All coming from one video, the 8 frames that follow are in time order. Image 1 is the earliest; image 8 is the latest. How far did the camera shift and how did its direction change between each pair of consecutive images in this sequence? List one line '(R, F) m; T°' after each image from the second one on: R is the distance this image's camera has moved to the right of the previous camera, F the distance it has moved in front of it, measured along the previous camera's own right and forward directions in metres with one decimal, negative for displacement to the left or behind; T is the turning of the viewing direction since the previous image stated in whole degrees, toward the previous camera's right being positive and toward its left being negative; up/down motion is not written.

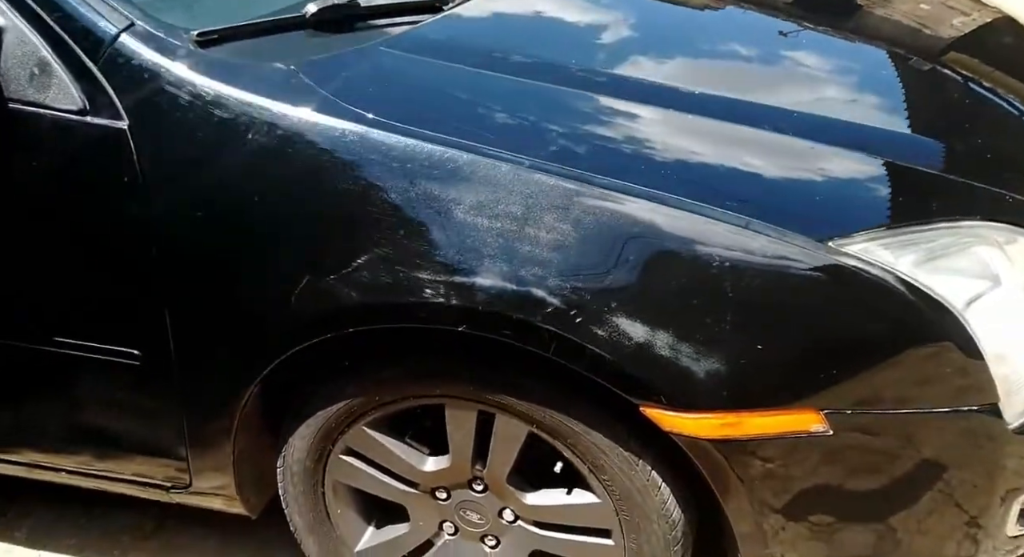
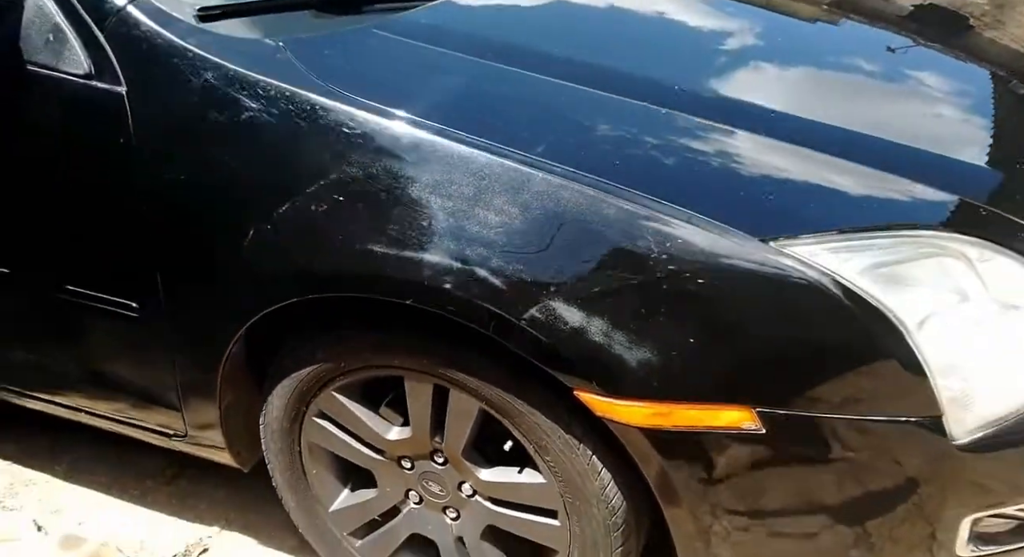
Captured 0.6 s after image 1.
(+0.2, 0.0) m; -7°
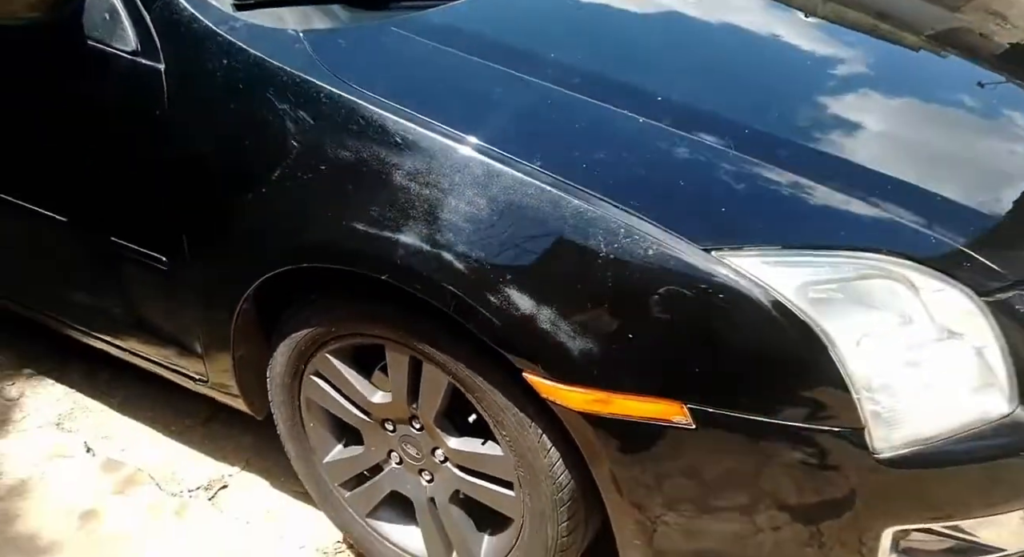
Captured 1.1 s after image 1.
(+0.2, -0.1) m; -7°
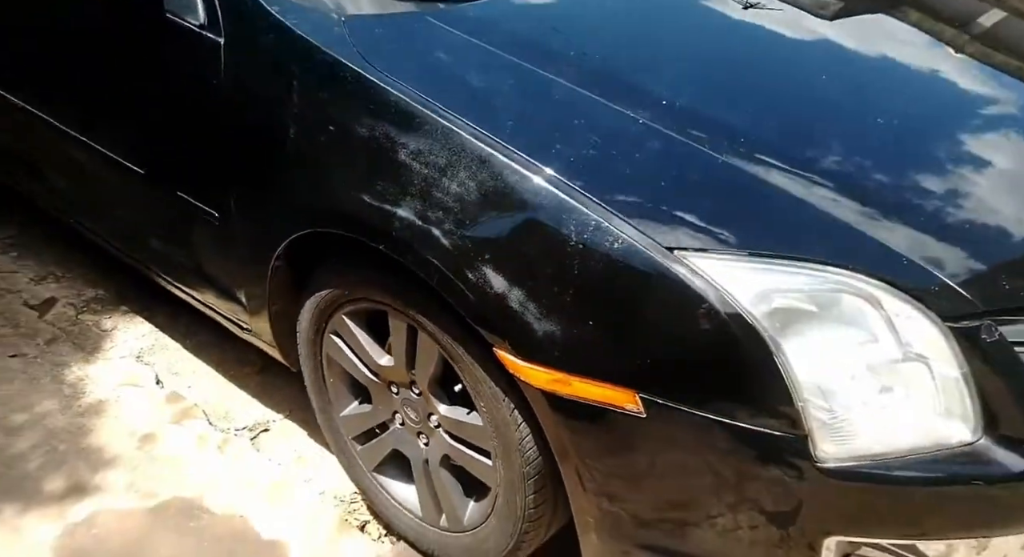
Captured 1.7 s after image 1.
(+0.2, -0.1) m; -9°
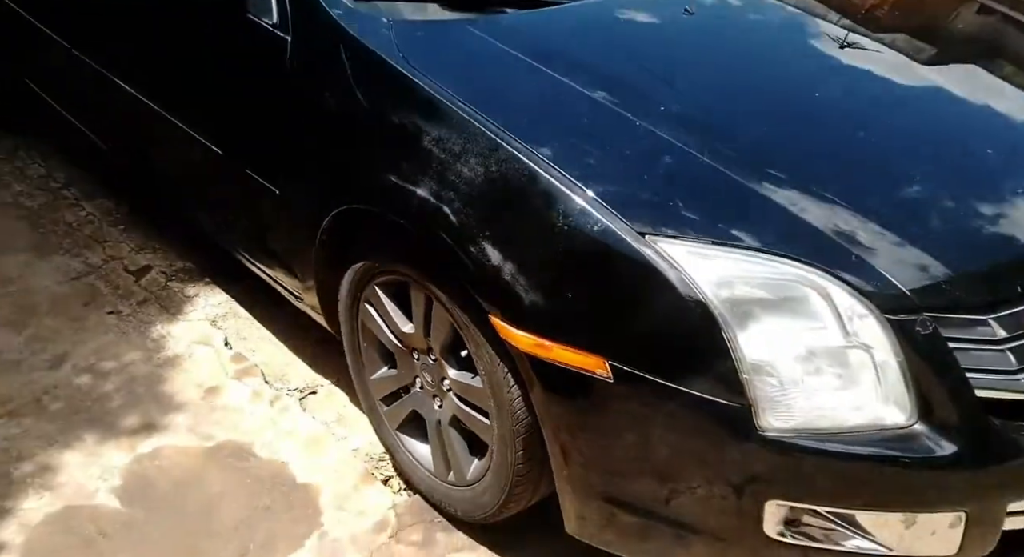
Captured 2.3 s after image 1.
(+0.2, -0.2) m; -7°
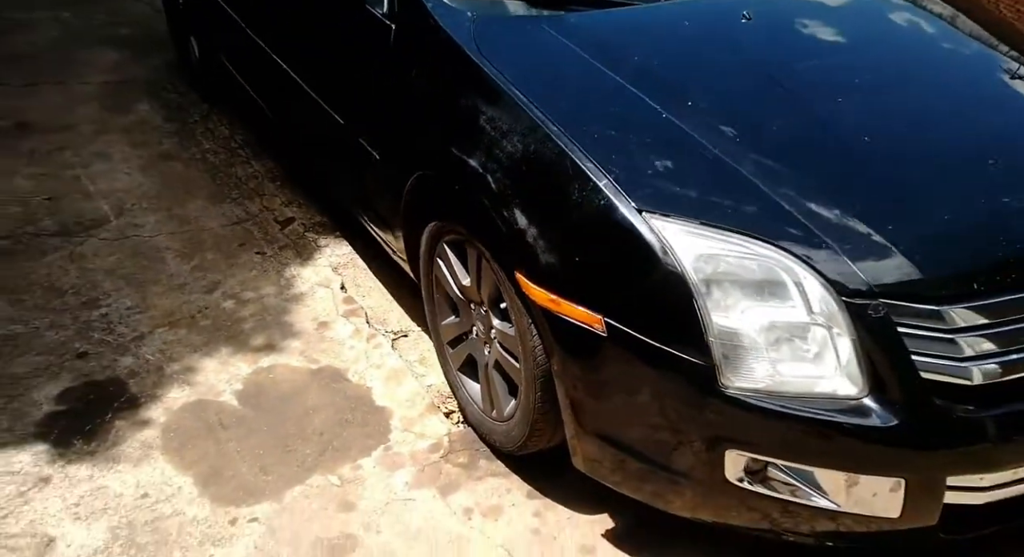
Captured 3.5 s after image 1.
(+0.3, -0.2) m; -12°
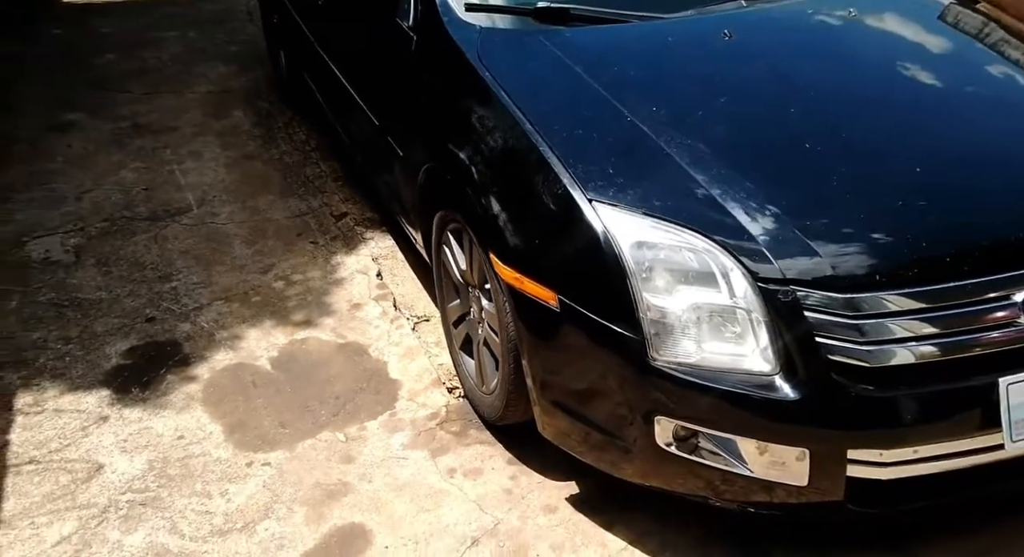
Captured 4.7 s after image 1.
(+0.3, -0.2) m; -7°
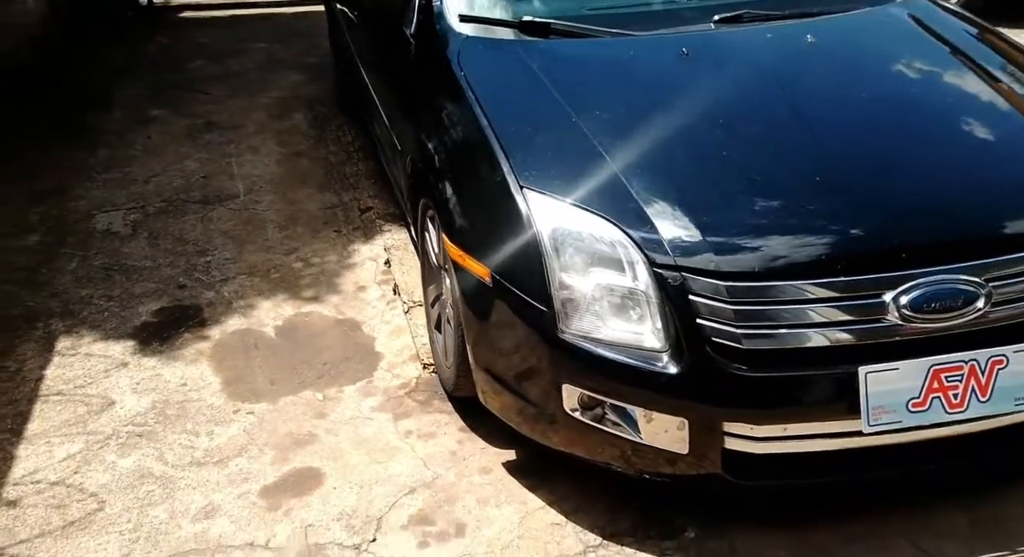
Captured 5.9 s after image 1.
(+0.4, -0.2) m; -6°
